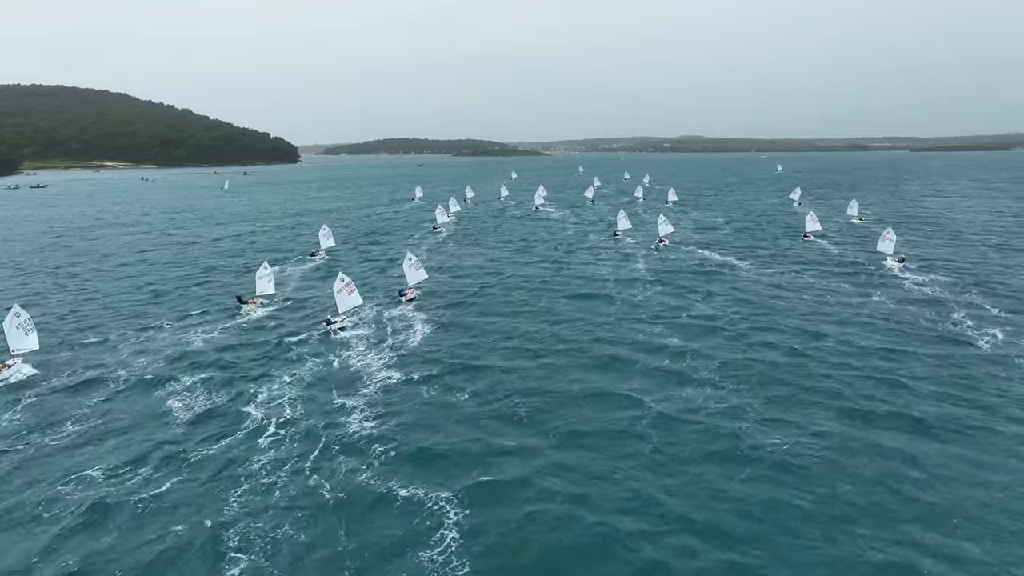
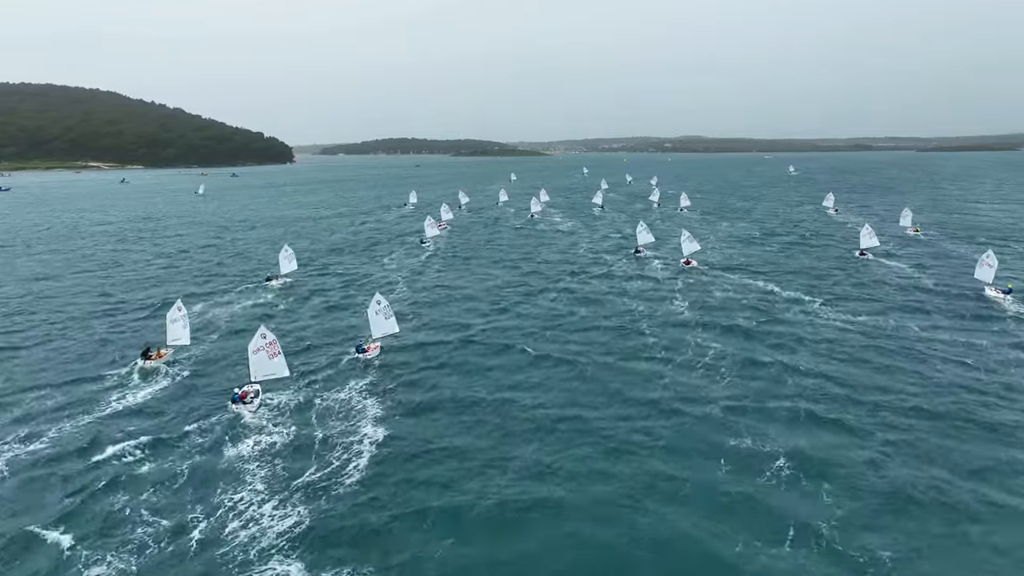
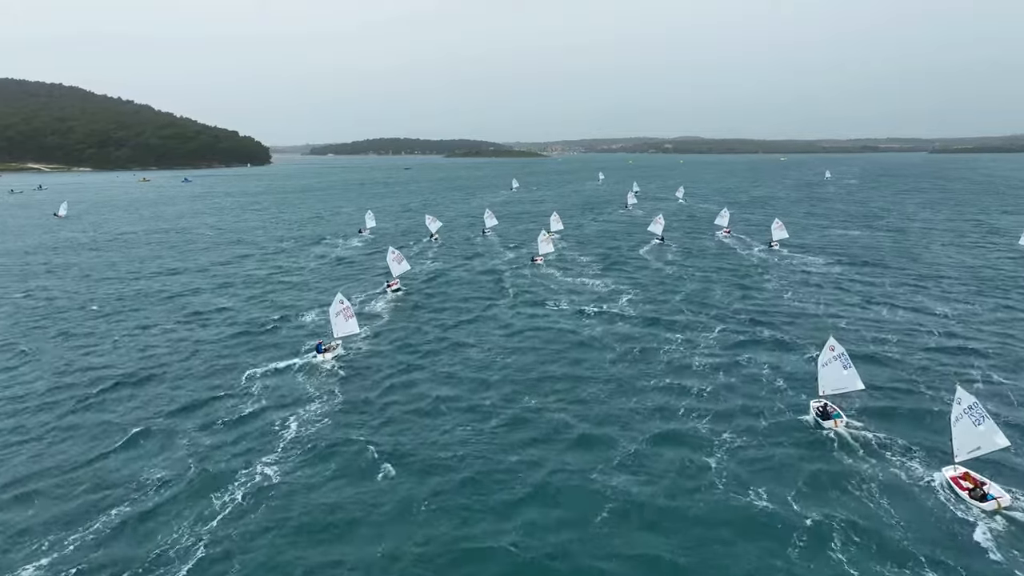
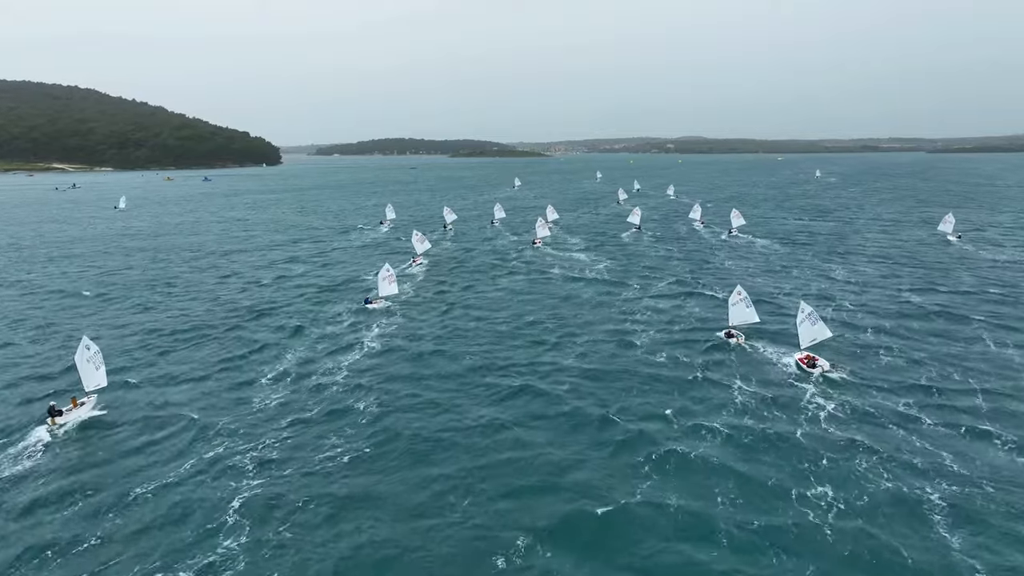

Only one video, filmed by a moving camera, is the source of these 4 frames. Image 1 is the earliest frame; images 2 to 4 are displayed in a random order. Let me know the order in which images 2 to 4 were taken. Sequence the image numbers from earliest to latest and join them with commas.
2, 4, 3
